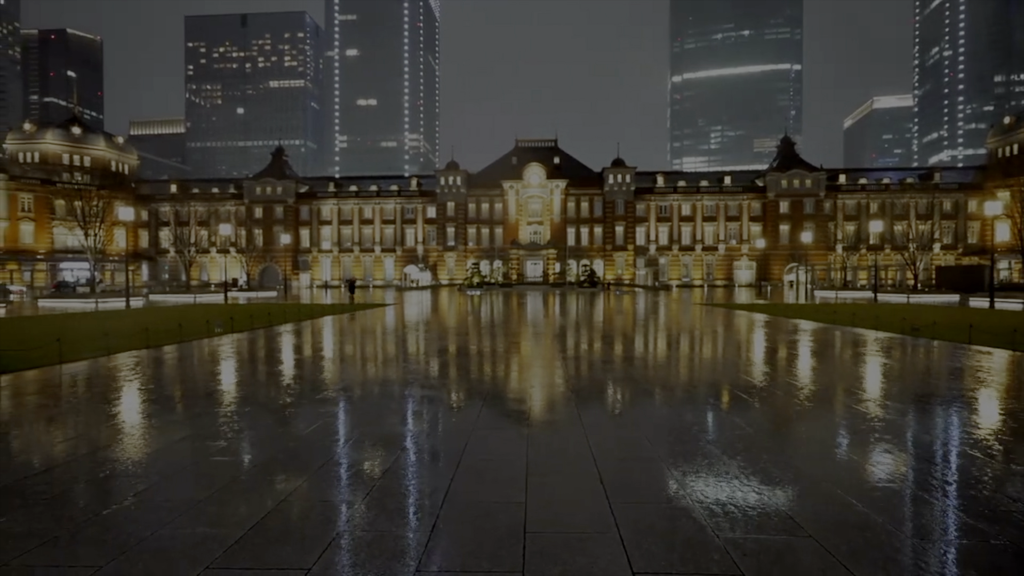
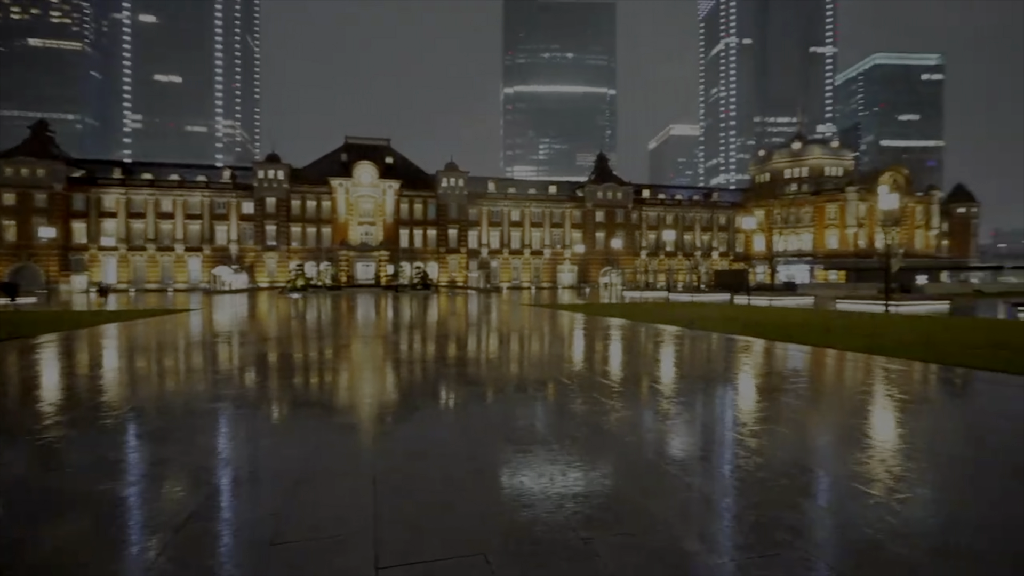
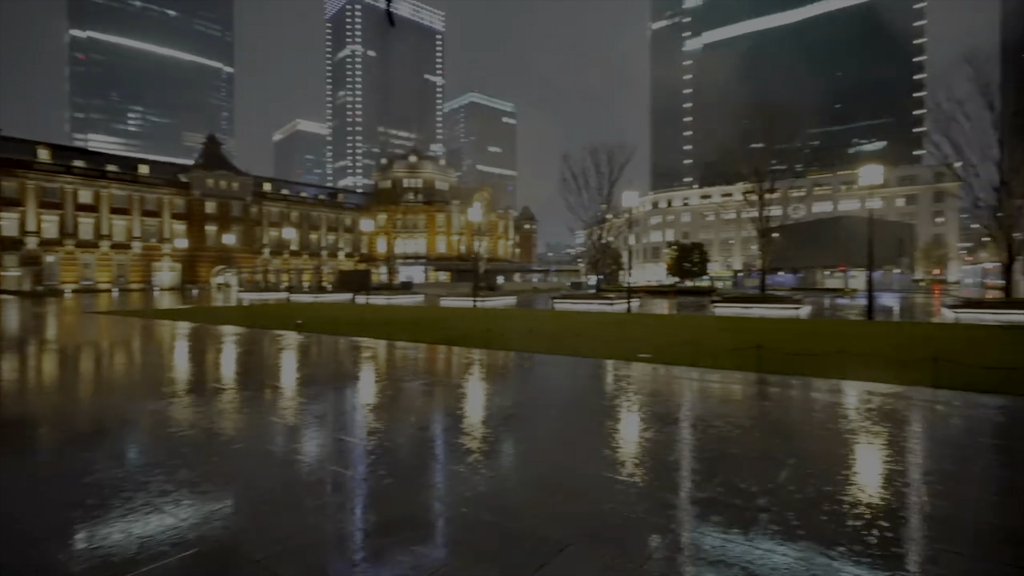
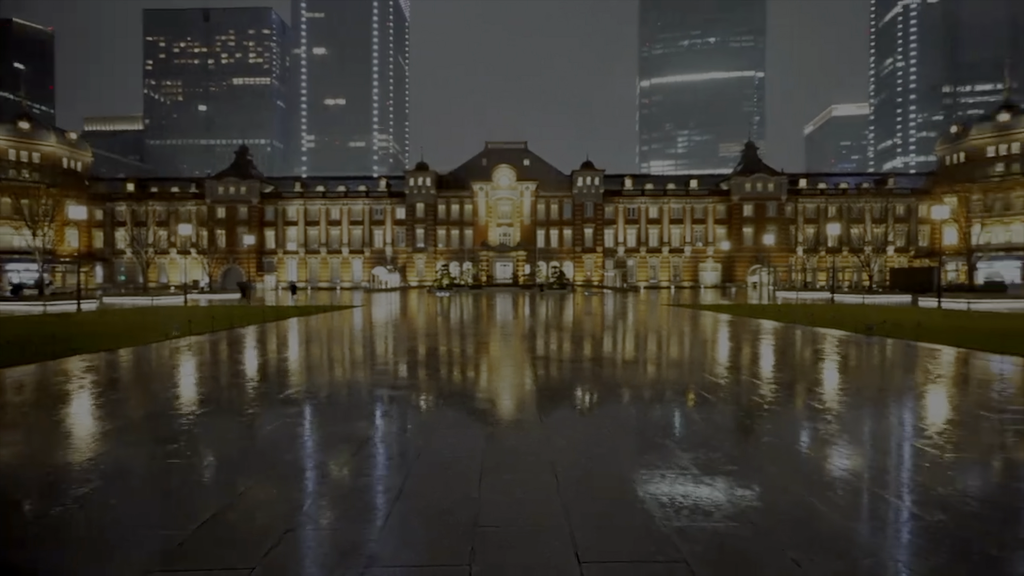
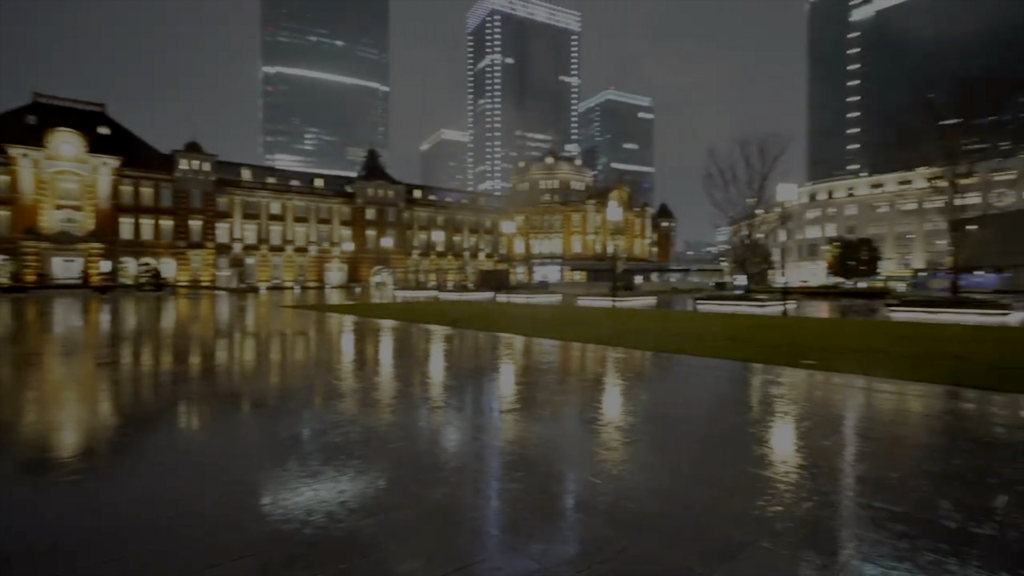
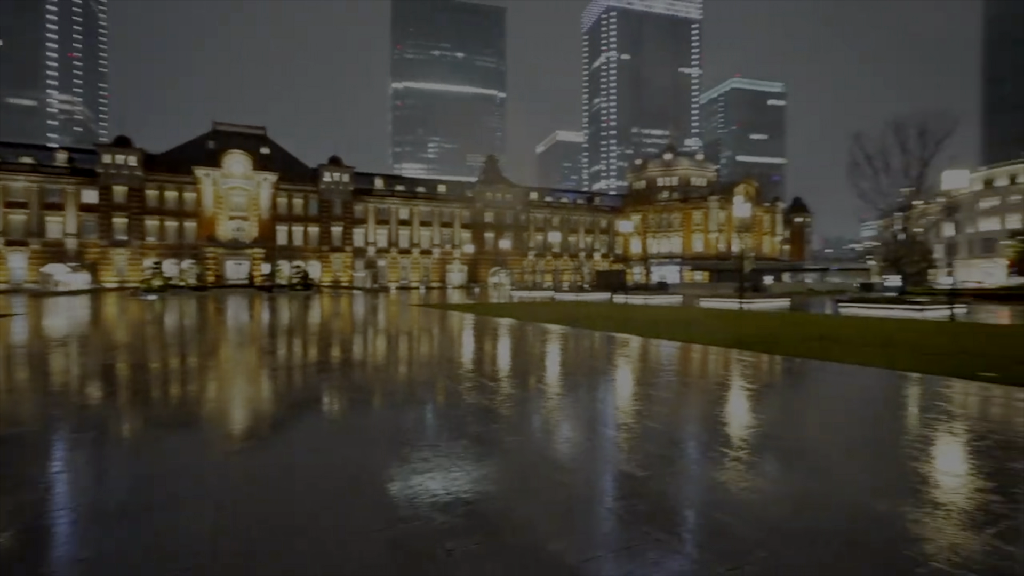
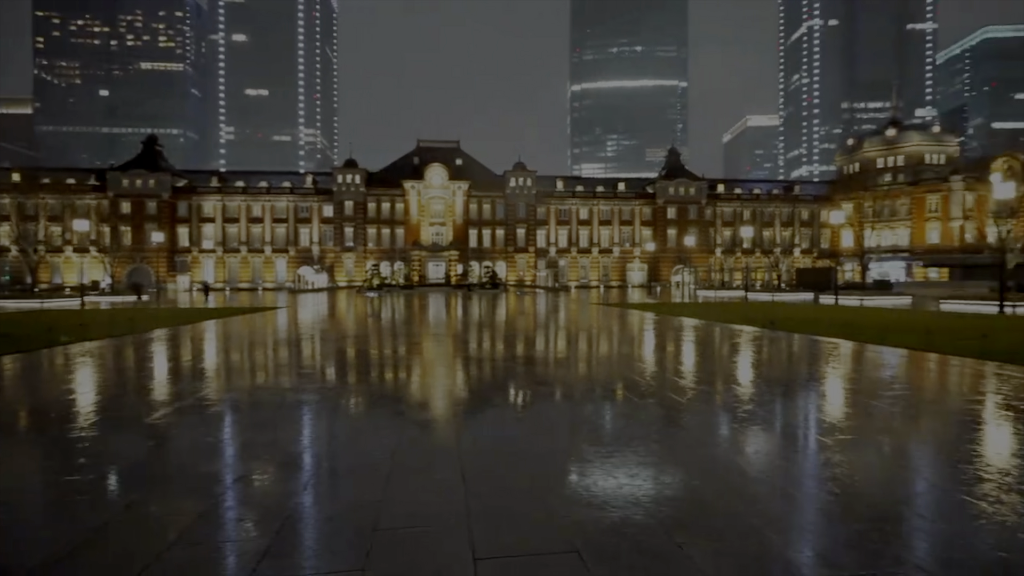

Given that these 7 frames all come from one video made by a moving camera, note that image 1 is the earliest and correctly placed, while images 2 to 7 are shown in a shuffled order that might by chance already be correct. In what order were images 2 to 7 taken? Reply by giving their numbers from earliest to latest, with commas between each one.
4, 7, 2, 6, 5, 3
